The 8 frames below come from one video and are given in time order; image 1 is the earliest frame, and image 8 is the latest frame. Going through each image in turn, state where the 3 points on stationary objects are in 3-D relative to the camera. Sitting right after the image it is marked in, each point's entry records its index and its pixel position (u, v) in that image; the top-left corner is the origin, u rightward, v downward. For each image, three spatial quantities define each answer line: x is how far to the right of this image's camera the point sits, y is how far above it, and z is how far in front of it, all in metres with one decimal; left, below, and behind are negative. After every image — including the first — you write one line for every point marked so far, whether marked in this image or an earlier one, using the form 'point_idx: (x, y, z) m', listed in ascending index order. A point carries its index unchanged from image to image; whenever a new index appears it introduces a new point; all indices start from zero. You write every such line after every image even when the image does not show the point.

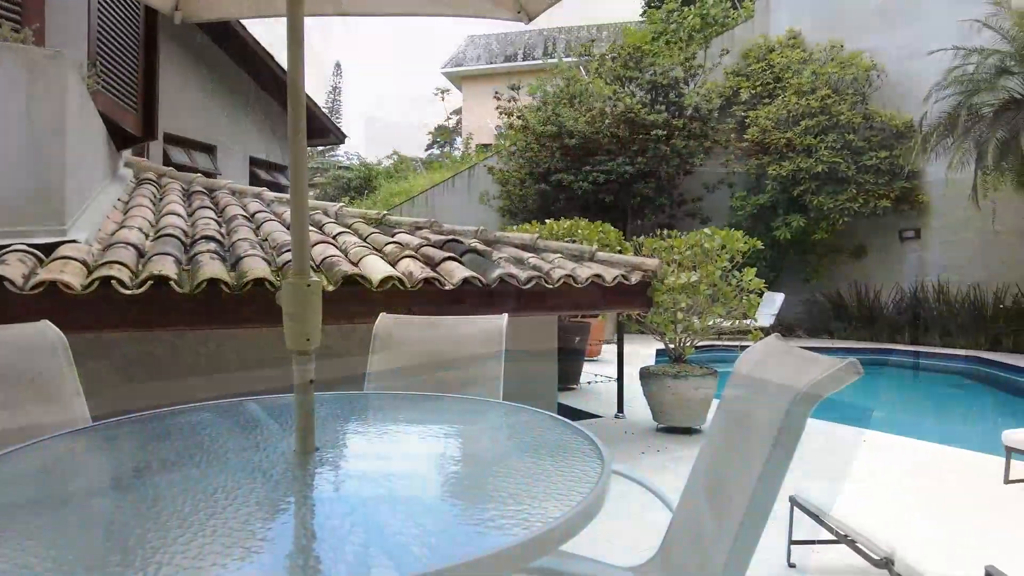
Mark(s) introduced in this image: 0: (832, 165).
0: (+4.7, +1.8, +9.8) m
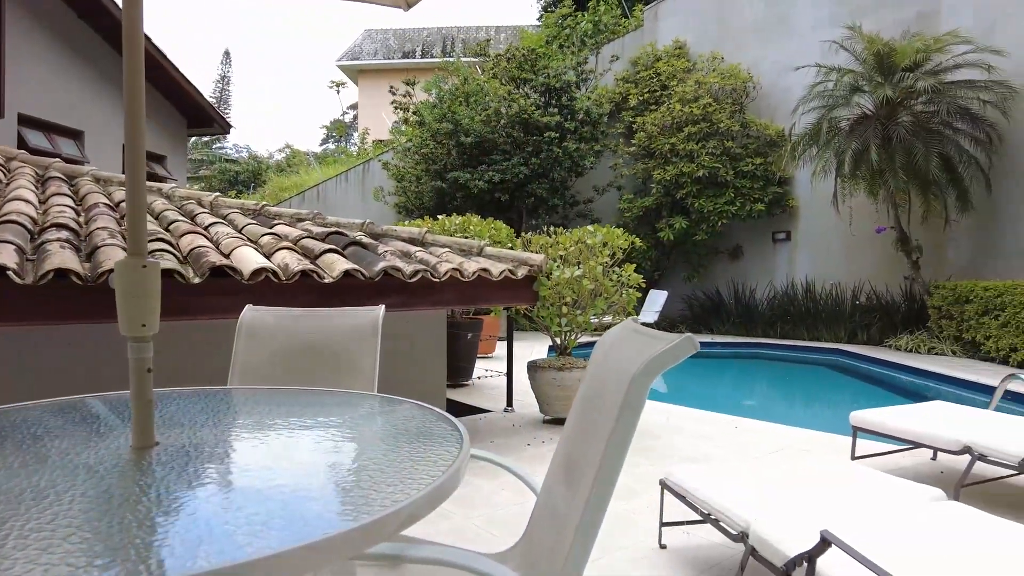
0: (+3.1, +1.8, +10.4) m
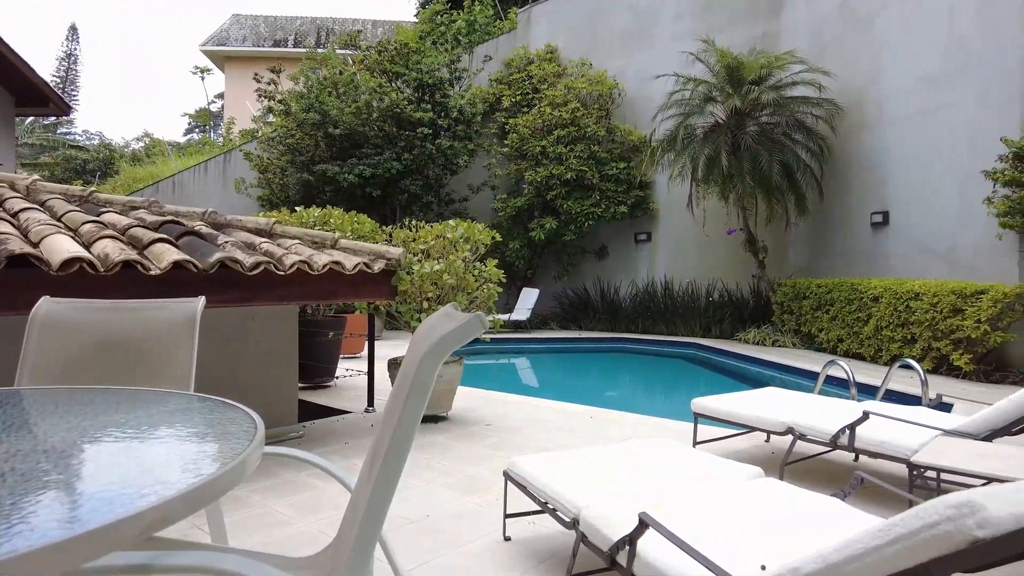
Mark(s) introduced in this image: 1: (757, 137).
0: (+1.1, +1.9, +10.7) m
1: (+2.9, +1.8, +8.0) m
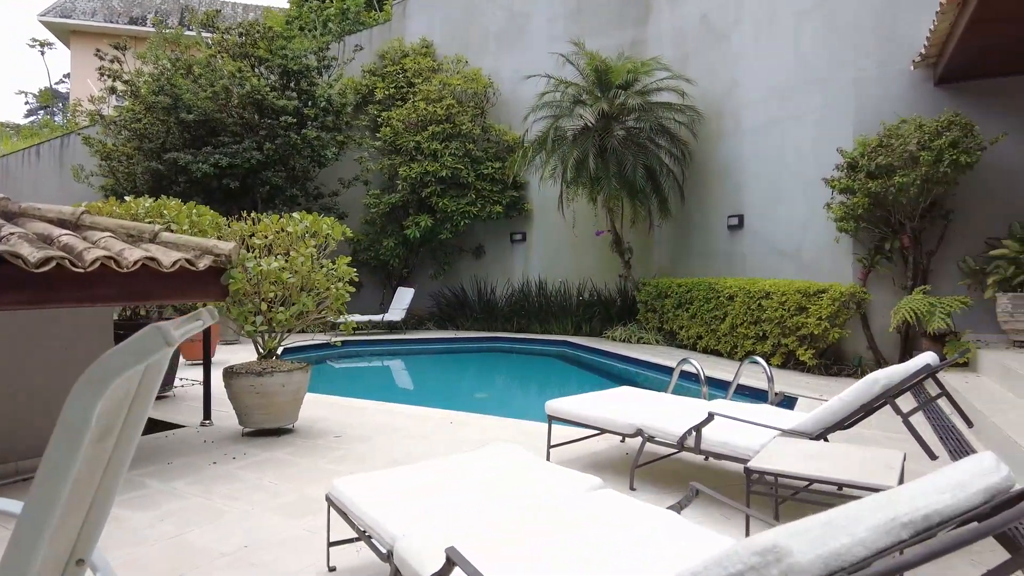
0: (-0.9, +1.9, +10.5) m
1: (+1.4, +1.8, +8.2) m
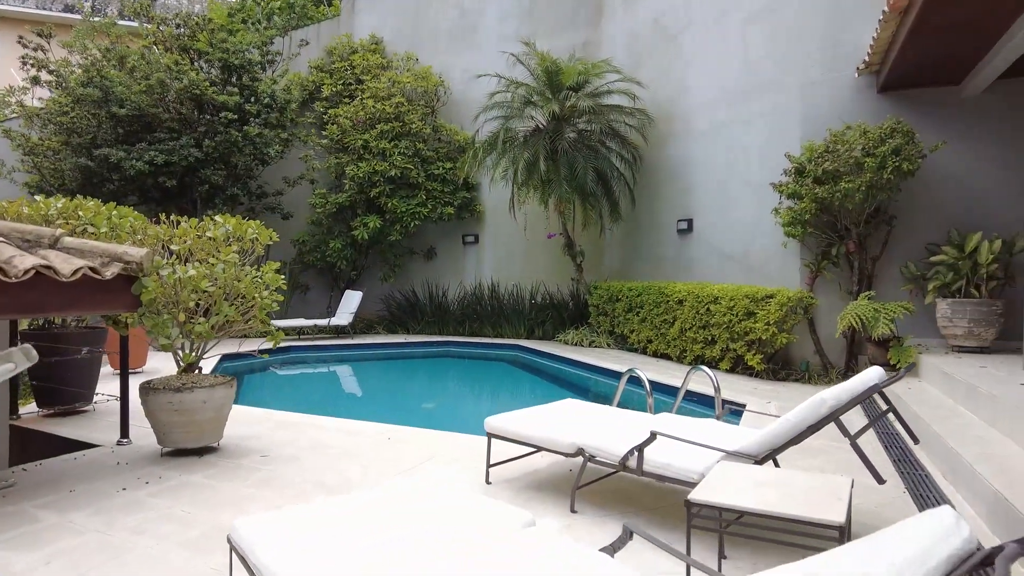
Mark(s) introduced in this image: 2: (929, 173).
0: (-1.7, +1.8, +10.3) m
1: (+0.7, +1.8, +8.1) m
2: (+3.7, +1.0, +5.8) m
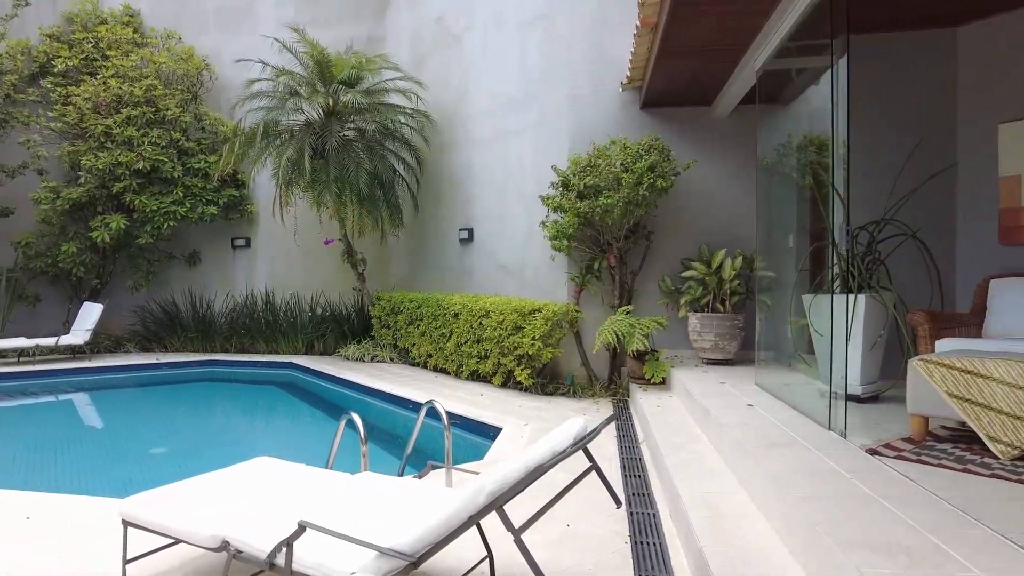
0: (-4.8, +1.7, +8.9) m
1: (-1.9, +1.6, +7.4) m
2: (+1.5, +0.9, +6.0) m
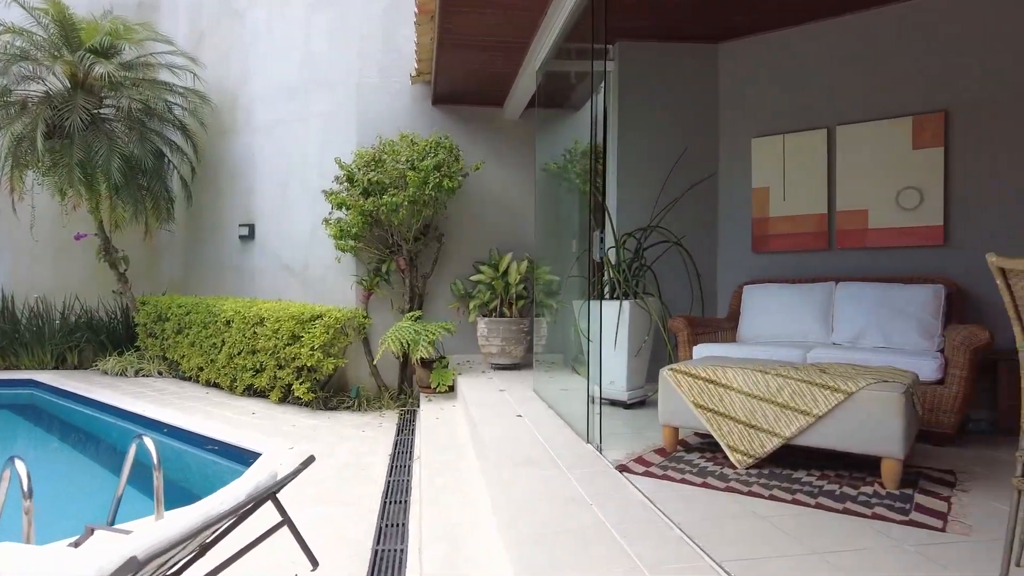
0: (-7.2, +1.6, +7.0) m
1: (-4.0, +1.6, +6.3) m
2: (-0.3, +0.9, +5.8) m
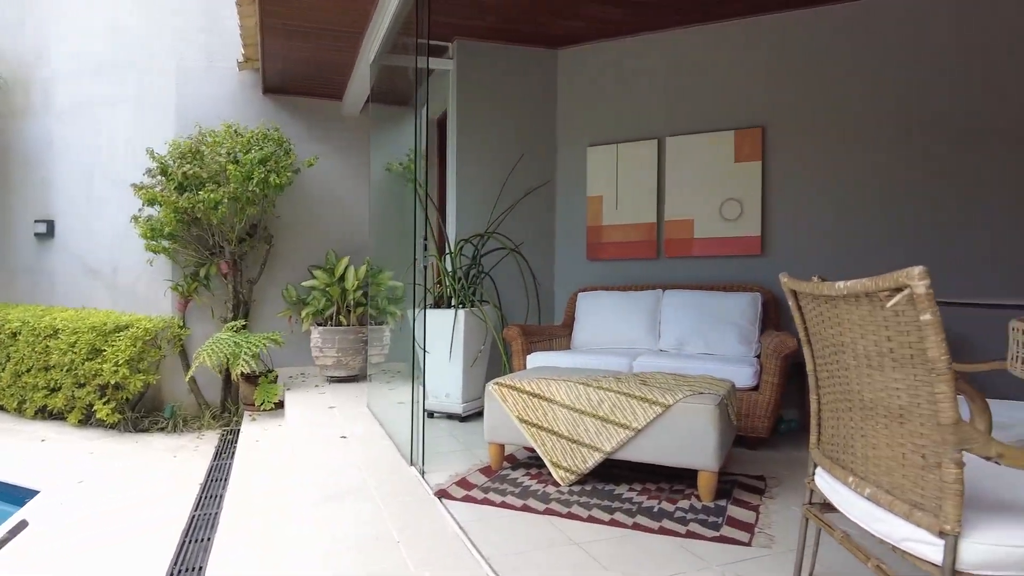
0: (-8.6, +1.6, +5.2) m
1: (-5.3, +1.5, +5.2) m
2: (-1.6, +0.8, +5.5) m
